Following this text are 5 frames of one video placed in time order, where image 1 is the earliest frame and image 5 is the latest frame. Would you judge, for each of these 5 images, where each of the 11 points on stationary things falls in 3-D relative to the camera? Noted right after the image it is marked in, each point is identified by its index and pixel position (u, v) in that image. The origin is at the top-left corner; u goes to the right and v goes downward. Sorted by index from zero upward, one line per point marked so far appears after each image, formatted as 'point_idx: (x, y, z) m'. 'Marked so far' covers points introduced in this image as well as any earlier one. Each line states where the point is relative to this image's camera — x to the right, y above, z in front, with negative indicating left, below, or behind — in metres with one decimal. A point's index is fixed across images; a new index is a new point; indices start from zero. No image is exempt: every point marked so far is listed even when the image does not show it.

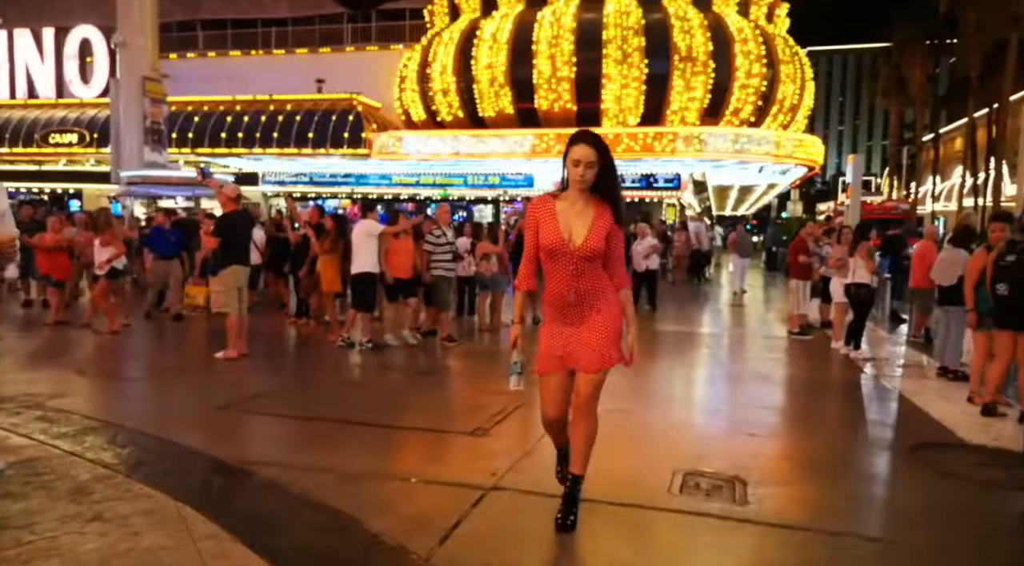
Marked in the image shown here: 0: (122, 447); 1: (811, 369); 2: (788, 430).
0: (-2.6, -1.1, +5.2) m
1: (+4.0, -1.1, +10.2) m
2: (+2.5, -1.2, +6.7) m
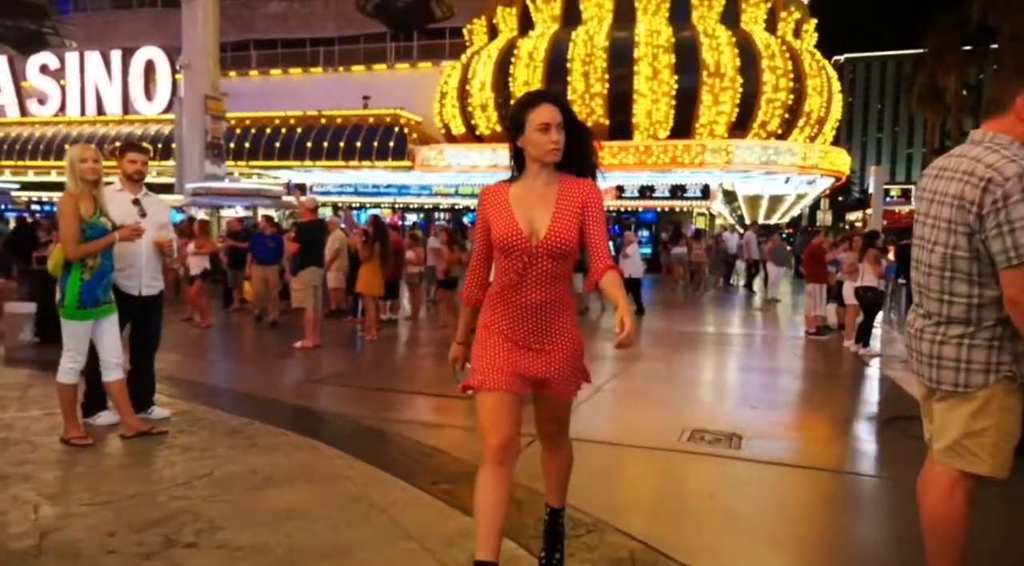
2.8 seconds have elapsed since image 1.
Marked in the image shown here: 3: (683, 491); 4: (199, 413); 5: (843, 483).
0: (-2.3, -1.1, +6.6) m
1: (+4.6, -1.1, +11.3) m
2: (+2.9, -1.2, +7.8) m
3: (+1.0, -1.2, +4.4) m
4: (-2.4, -1.0, +6.1) m
5: (+2.1, -1.2, +5.0) m
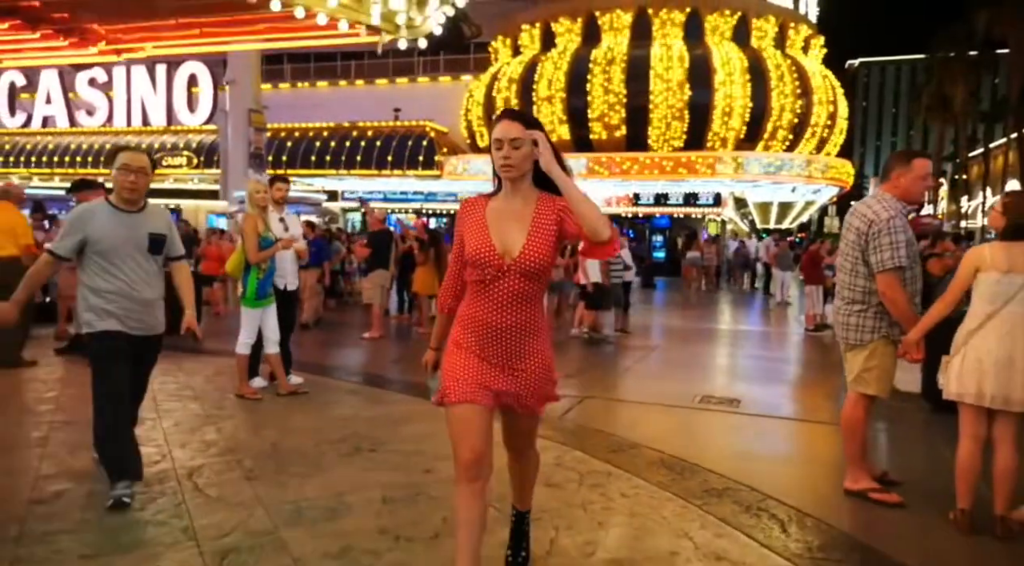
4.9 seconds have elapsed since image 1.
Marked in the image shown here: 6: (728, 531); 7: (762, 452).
0: (-1.8, -1.0, +8.4) m
1: (+5.2, -1.1, +13.0) m
2: (+3.4, -1.2, +9.5) m
3: (+1.4, -1.2, +6.1) m
4: (-1.9, -1.0, +7.9) m
5: (+2.6, -1.2, +6.7) m
6: (+1.1, -1.2, +3.8) m
7: (+1.8, -1.2, +5.4) m
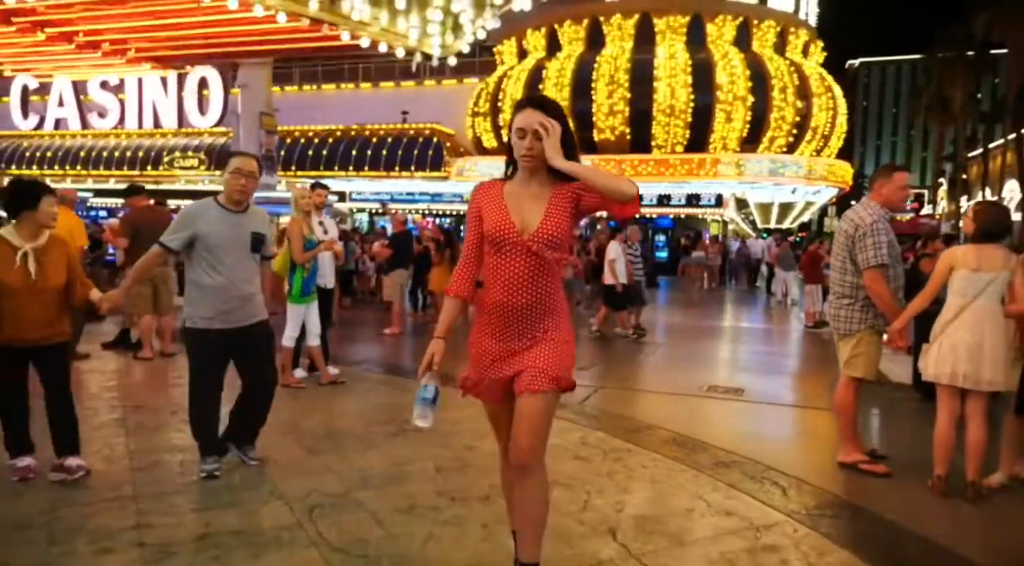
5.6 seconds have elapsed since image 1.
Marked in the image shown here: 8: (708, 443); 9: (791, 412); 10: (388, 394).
0: (-1.5, -1.0, +9.0) m
1: (+5.4, -1.1, +13.6) m
2: (+3.7, -1.2, +10.2) m
3: (+1.6, -1.2, +6.8) m
4: (-1.7, -1.0, +8.5) m
5: (+2.8, -1.2, +7.3) m
6: (+1.3, -1.2, +4.4) m
7: (+2.0, -1.2, +6.0) m
8: (+1.4, -1.2, +5.7) m
9: (+2.5, -1.2, +7.2) m
10: (-1.2, -1.1, +7.4) m
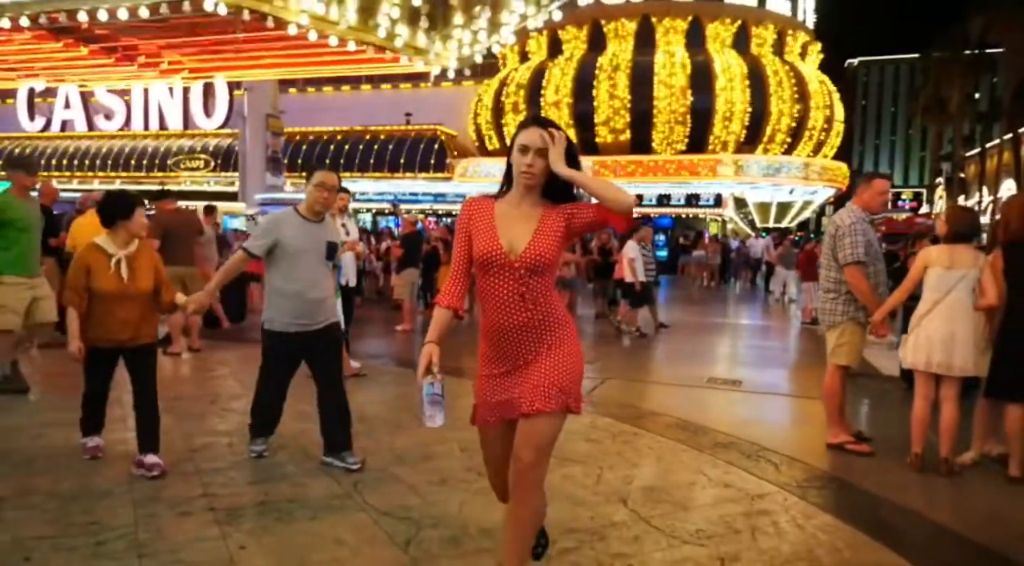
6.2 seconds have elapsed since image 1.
0: (-1.4, -1.0, +9.5) m
1: (+5.5, -1.1, +14.1) m
2: (+3.8, -1.2, +10.6) m
3: (+1.8, -1.2, +7.2) m
4: (-1.6, -1.0, +9.0) m
5: (+3.0, -1.2, +7.8) m
6: (+1.4, -1.2, +4.9) m
7: (+2.1, -1.2, +6.5) m
8: (+1.5, -1.1, +6.2) m
9: (+2.7, -1.2, +7.7) m
10: (-1.0, -1.0, +7.9) m
